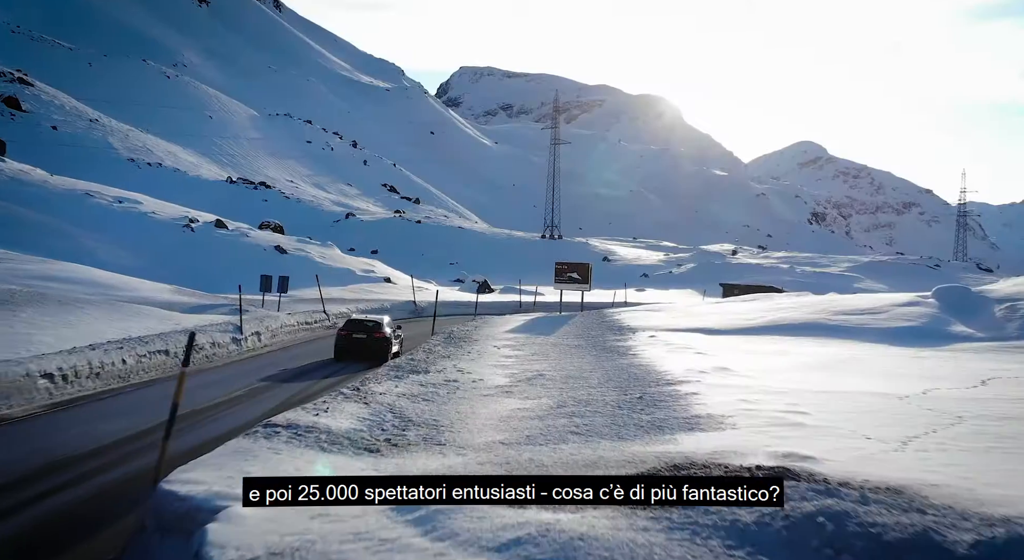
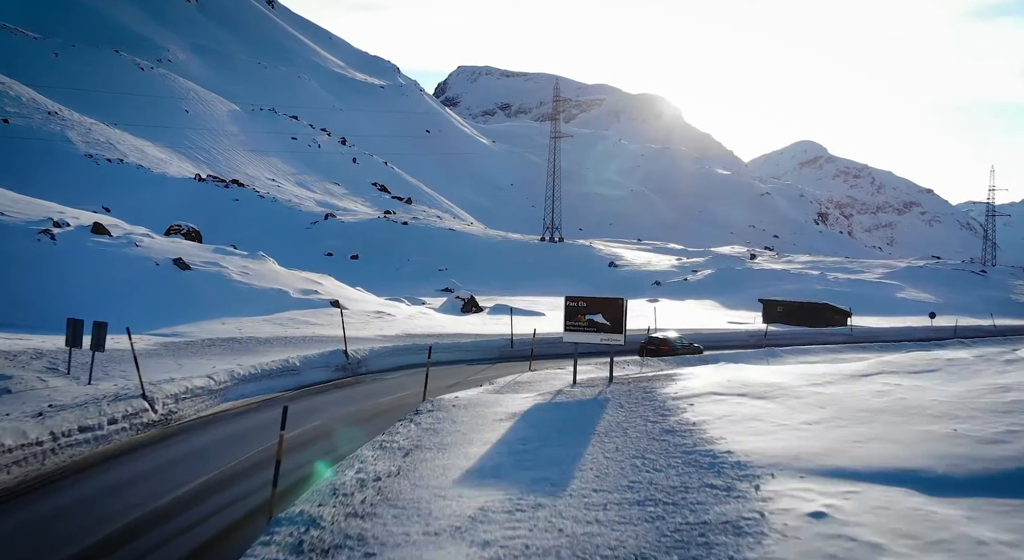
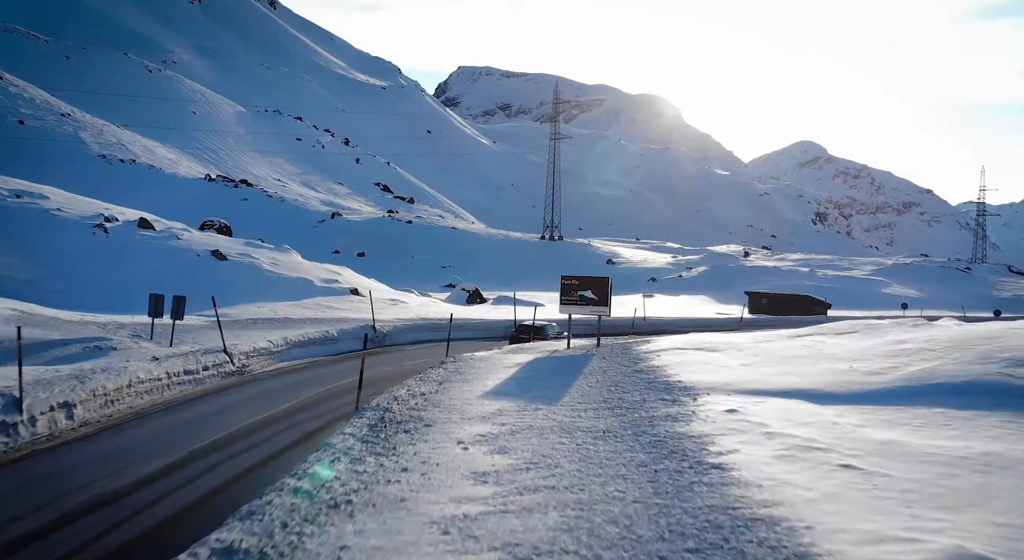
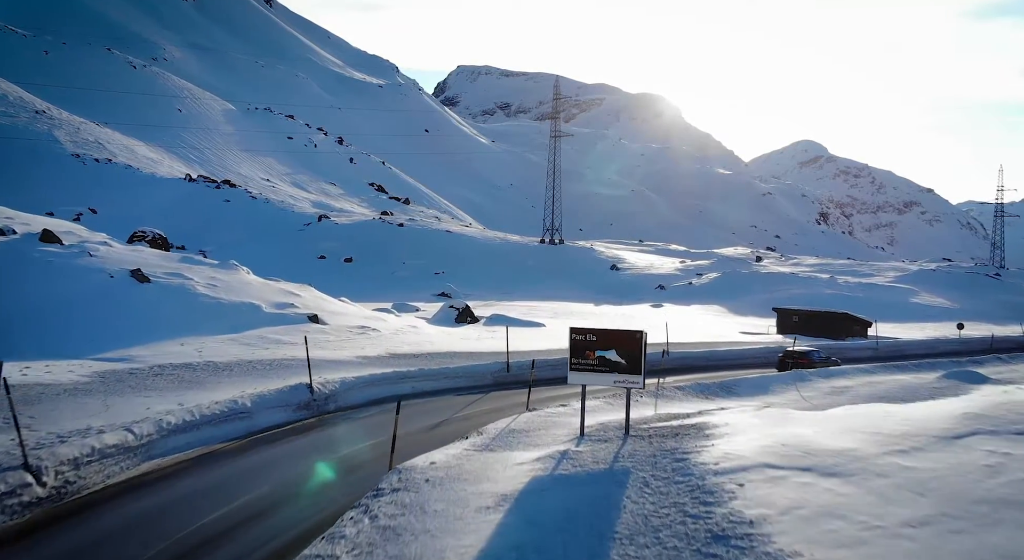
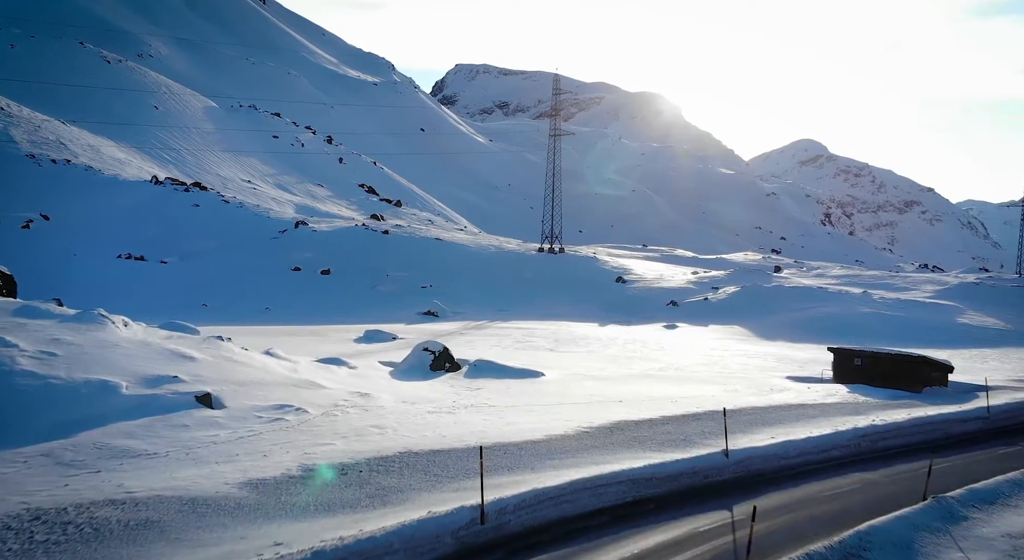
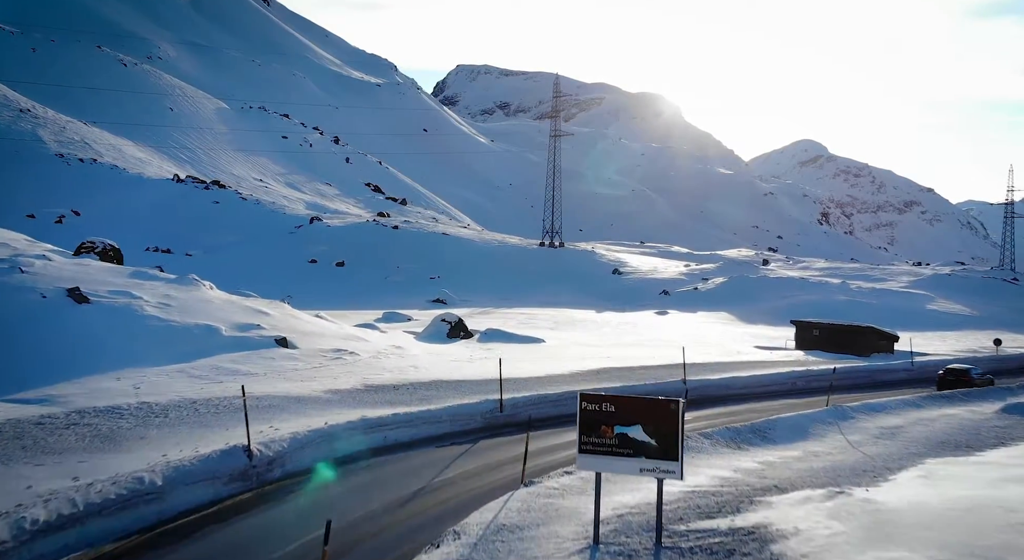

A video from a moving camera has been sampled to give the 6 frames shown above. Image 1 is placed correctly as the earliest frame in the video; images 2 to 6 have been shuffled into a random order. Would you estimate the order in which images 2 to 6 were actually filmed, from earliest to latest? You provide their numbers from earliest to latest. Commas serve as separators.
3, 2, 4, 6, 5
